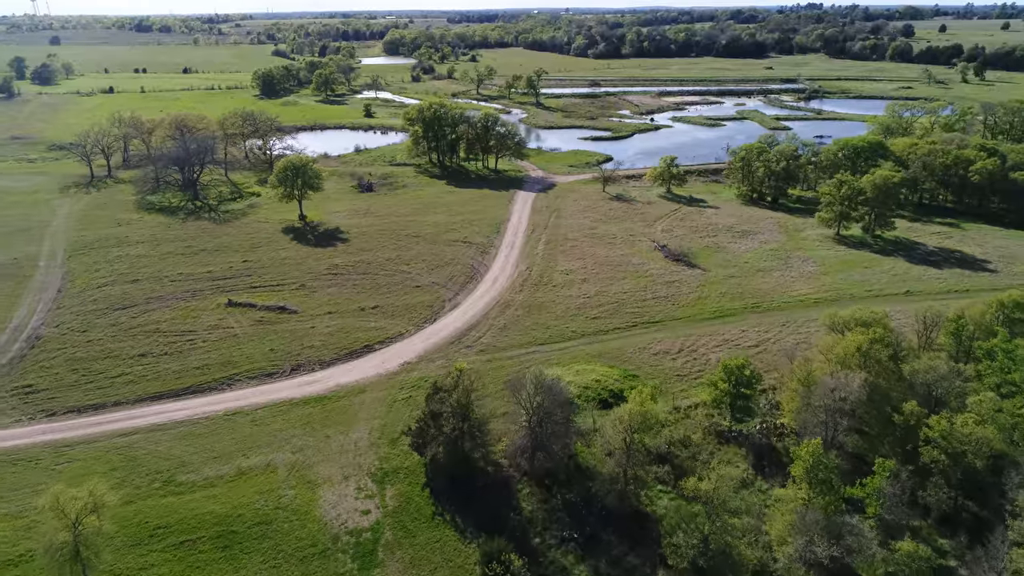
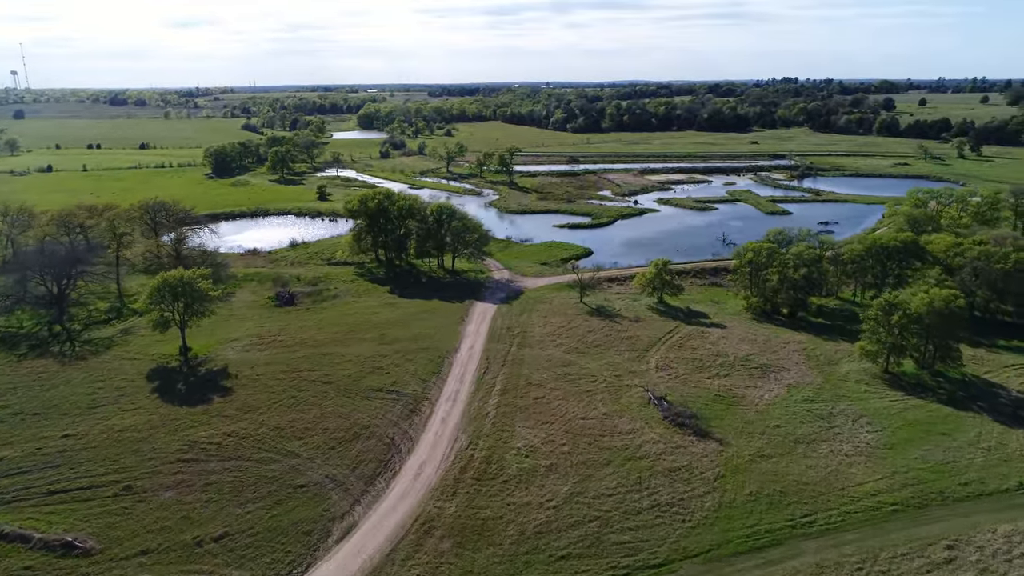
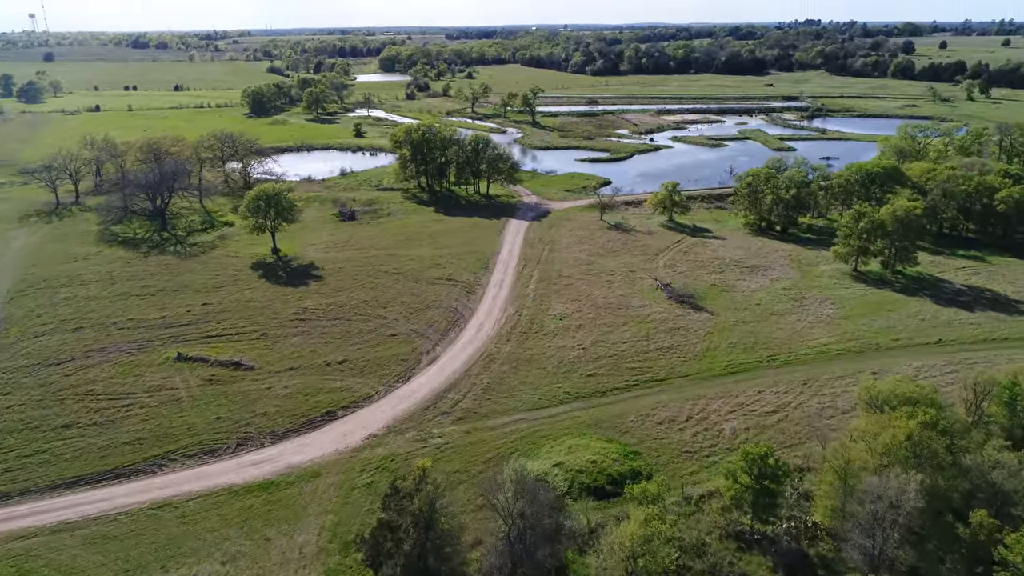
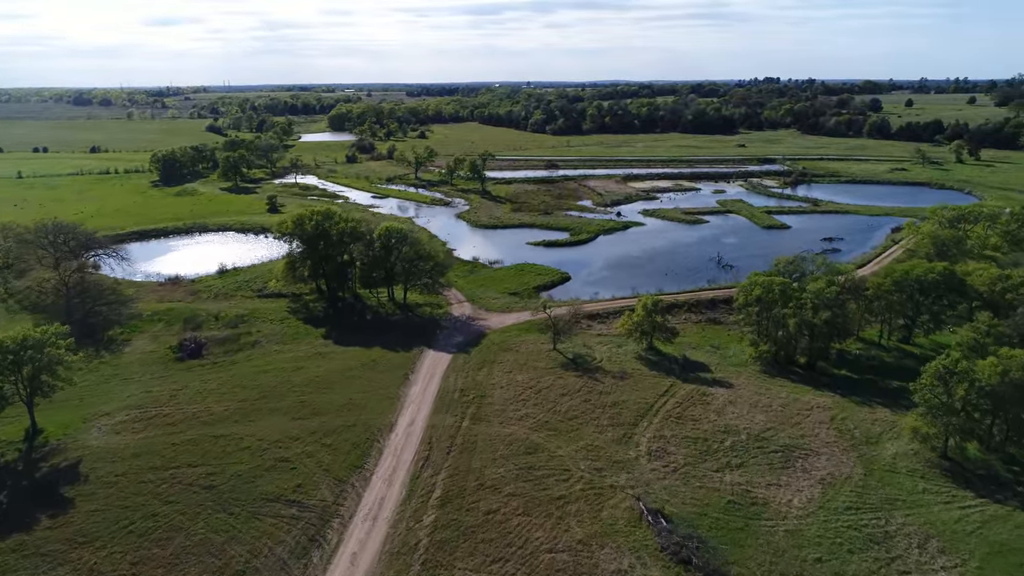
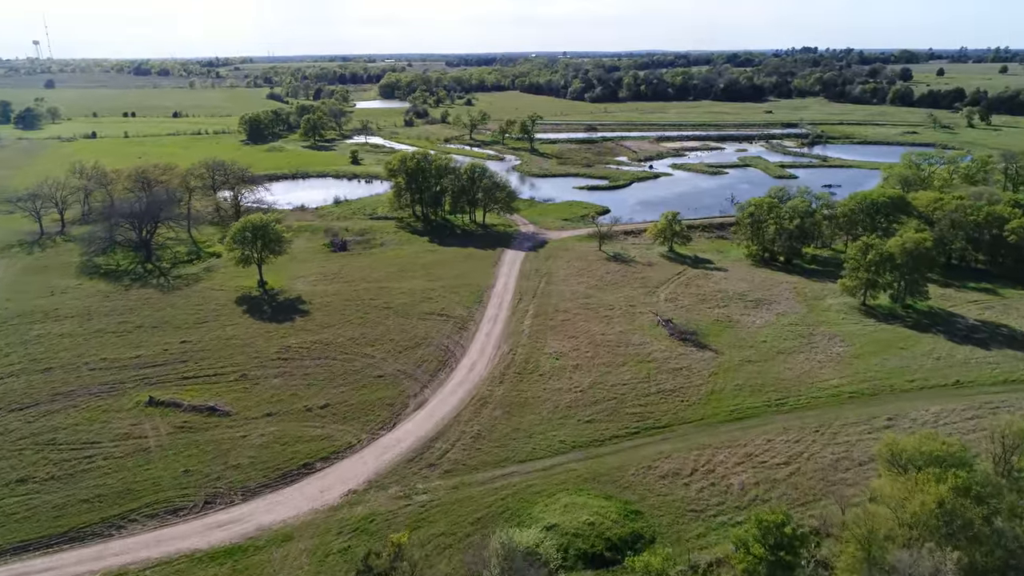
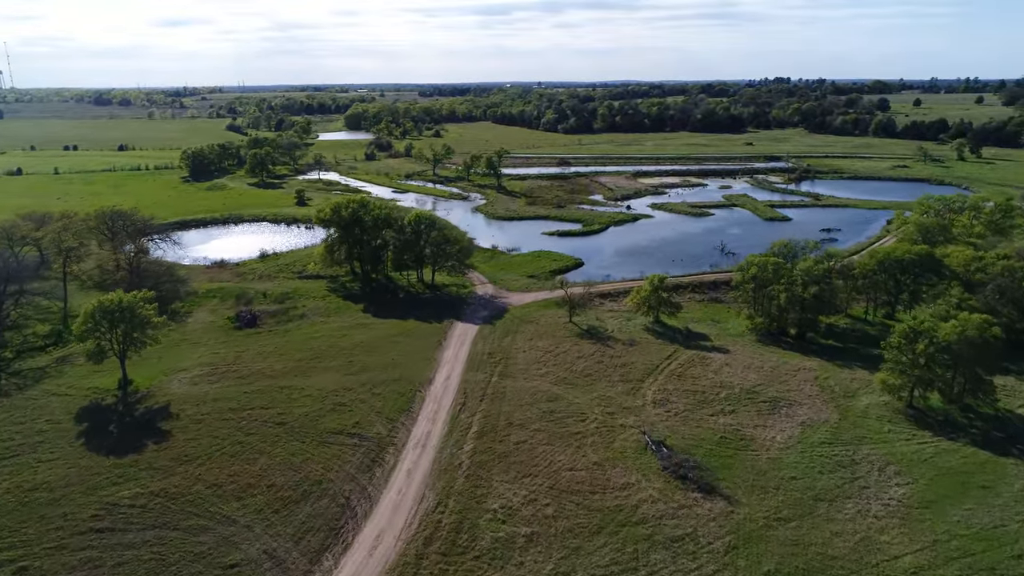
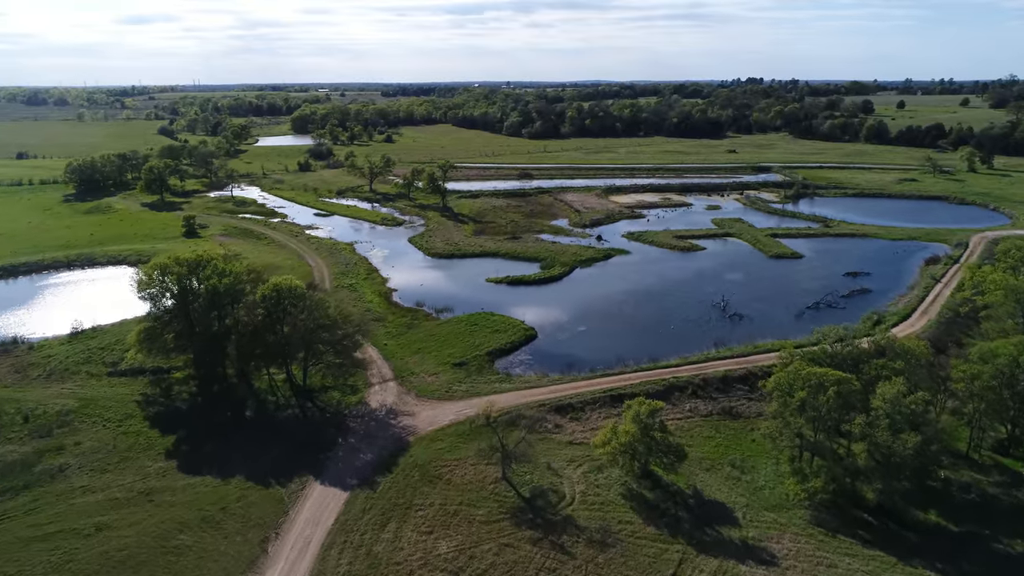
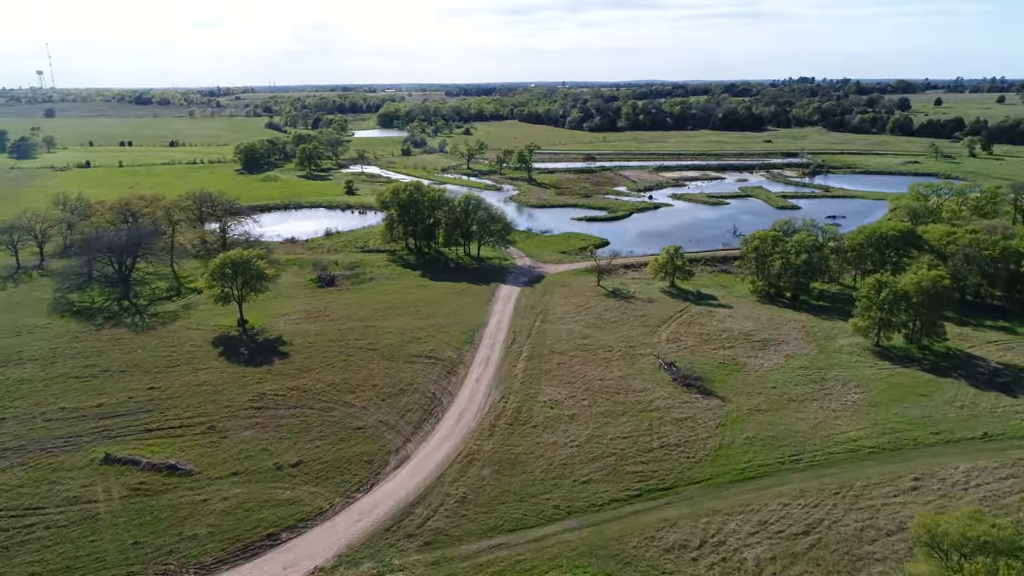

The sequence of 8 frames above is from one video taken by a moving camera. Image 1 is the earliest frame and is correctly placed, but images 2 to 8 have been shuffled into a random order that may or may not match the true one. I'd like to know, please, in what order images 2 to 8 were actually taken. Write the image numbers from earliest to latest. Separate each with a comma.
3, 5, 8, 2, 6, 4, 7
